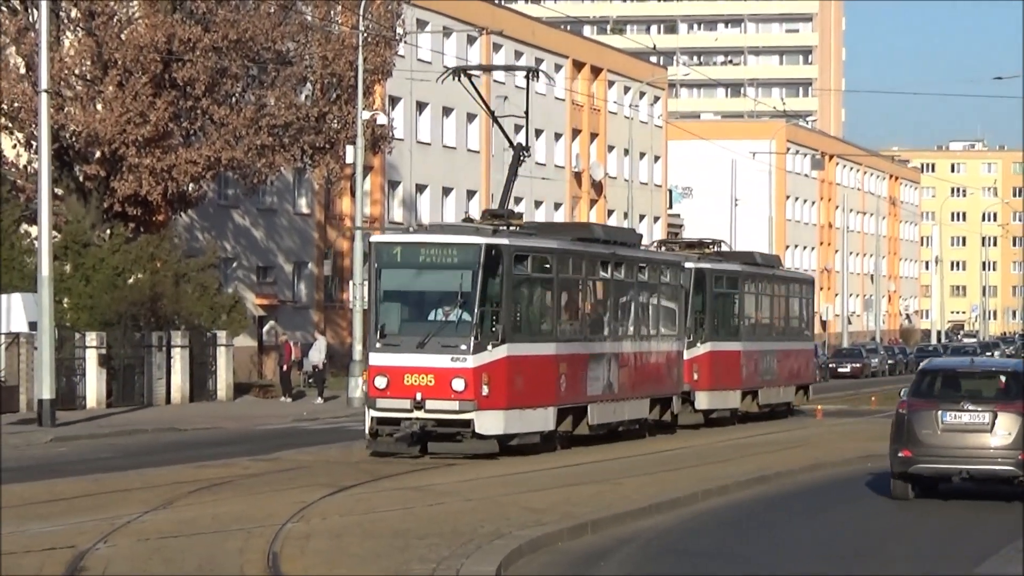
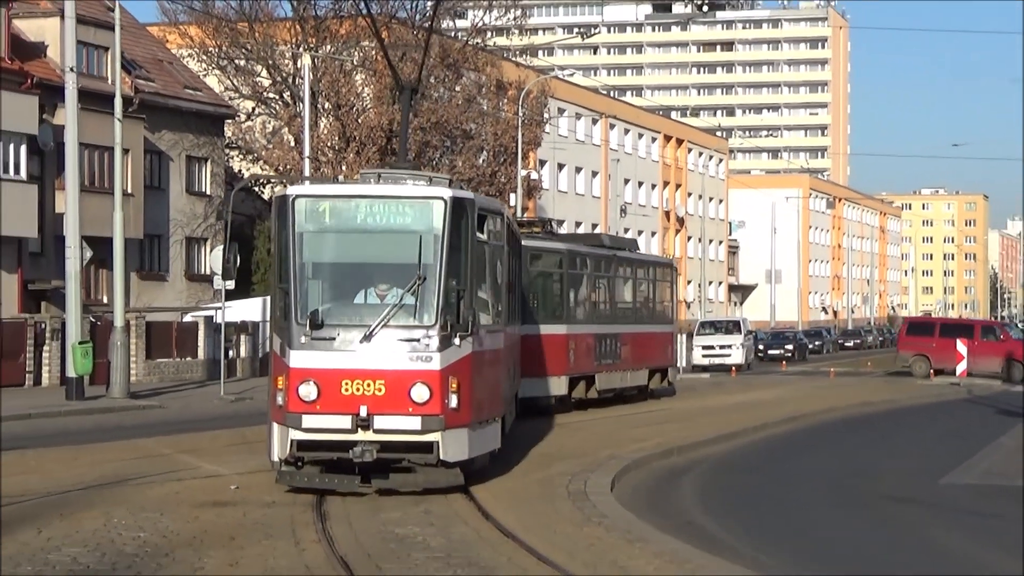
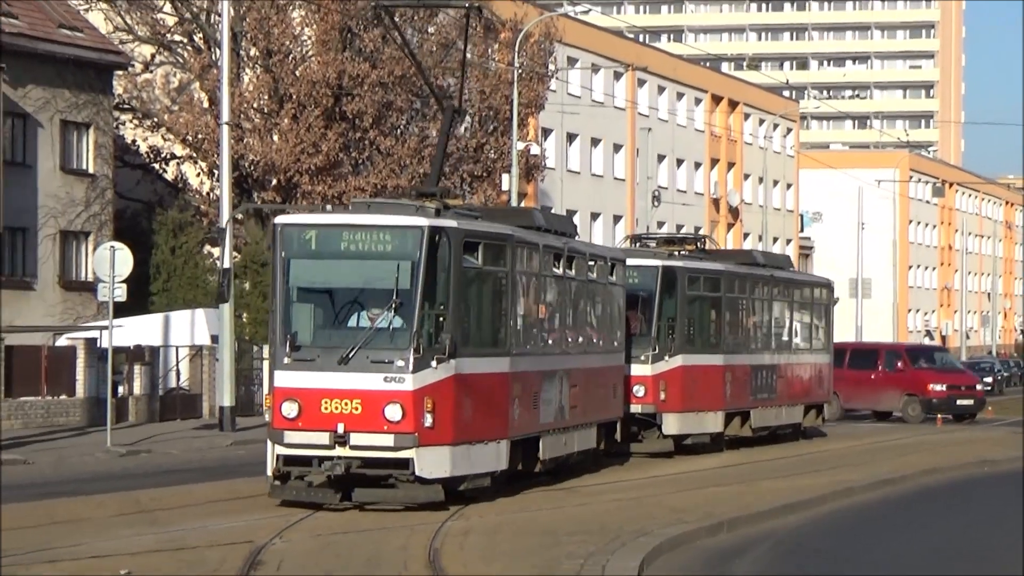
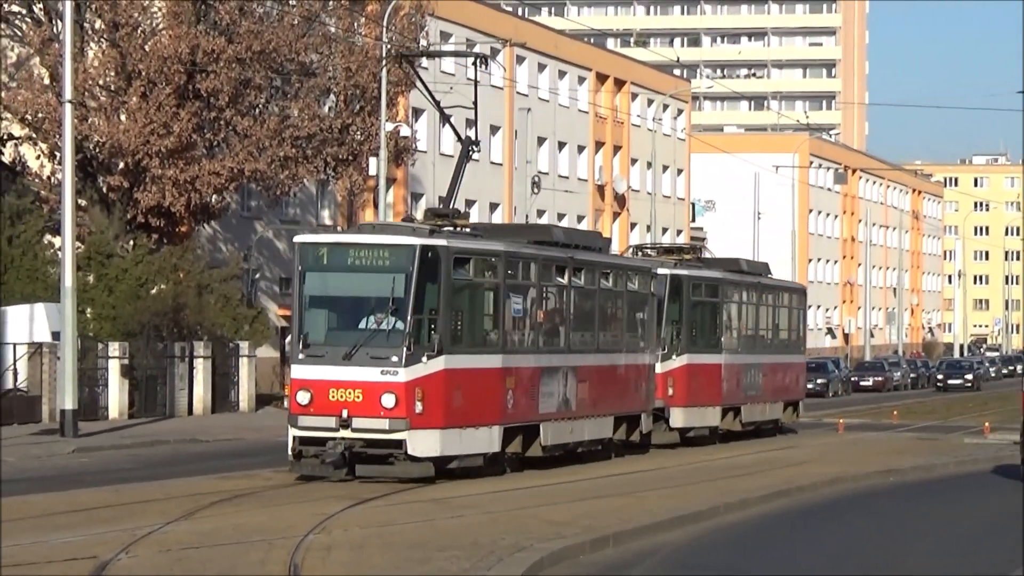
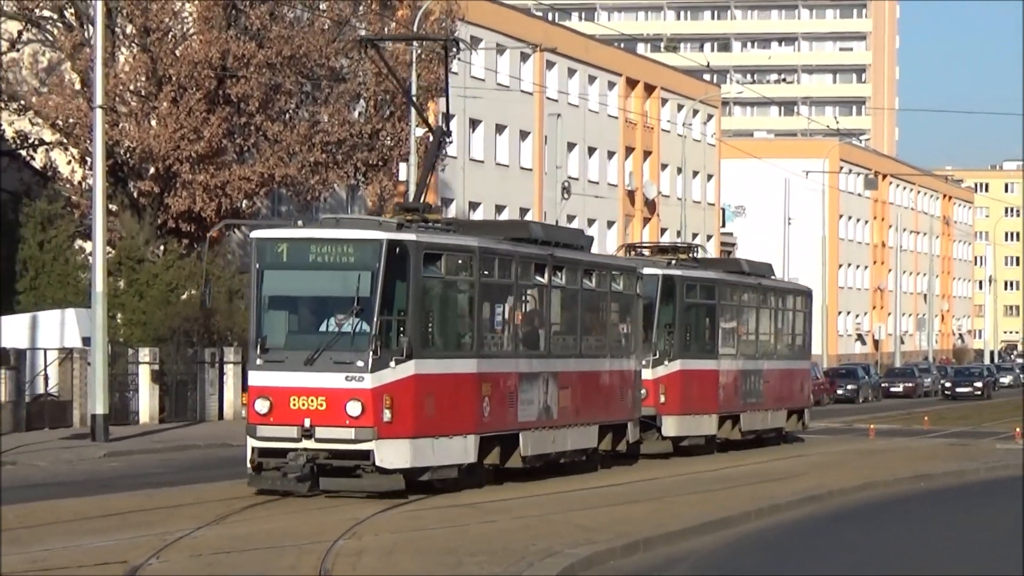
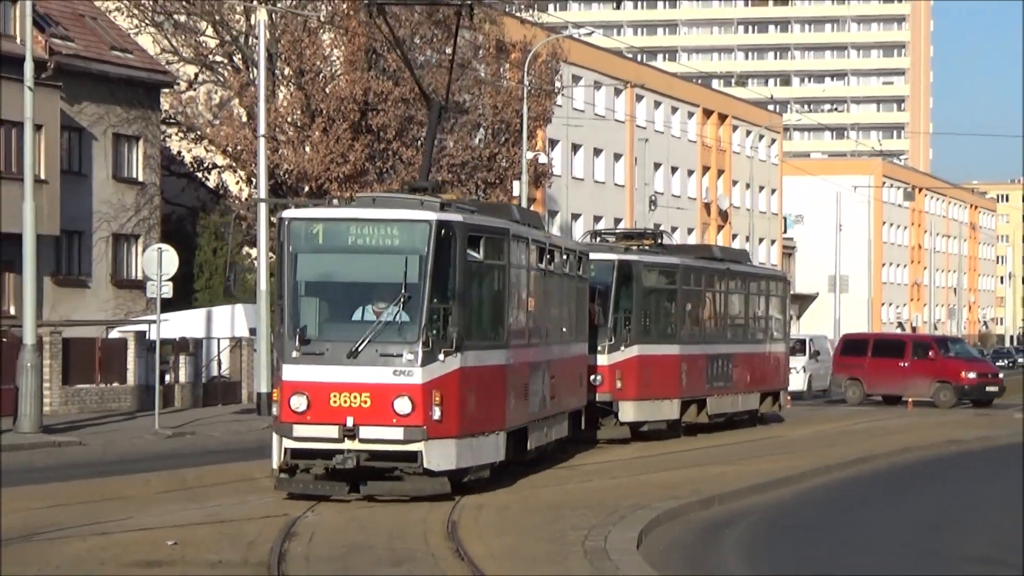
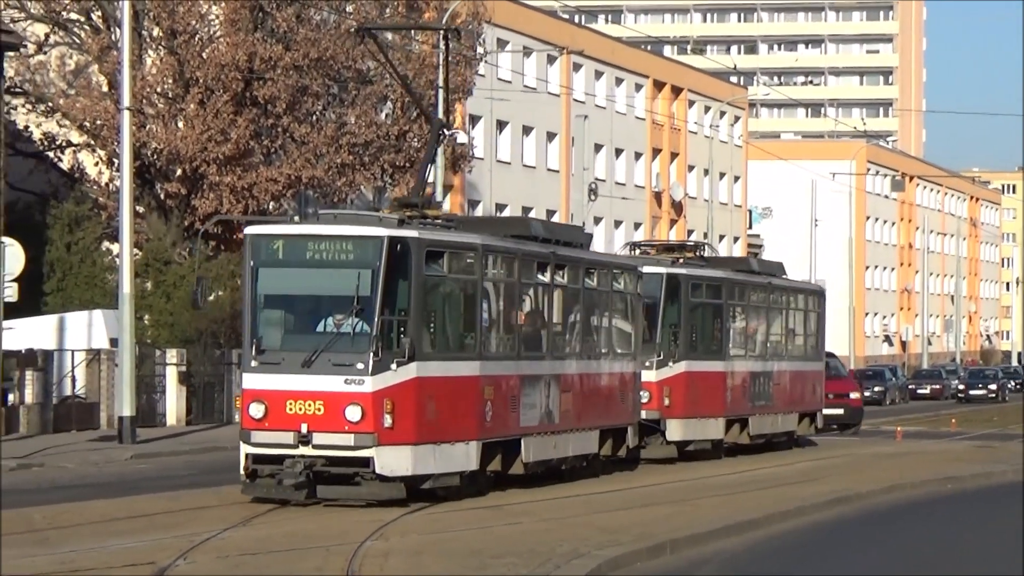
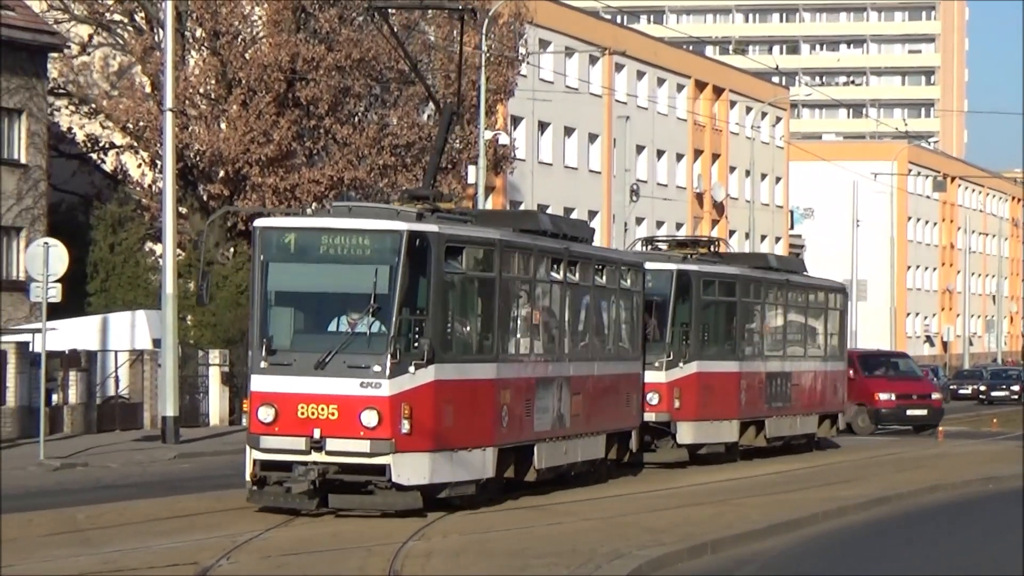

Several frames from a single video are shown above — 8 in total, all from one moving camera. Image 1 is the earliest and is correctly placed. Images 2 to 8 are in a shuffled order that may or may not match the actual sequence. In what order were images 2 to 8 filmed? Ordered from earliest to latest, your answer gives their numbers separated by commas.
4, 5, 7, 8, 3, 6, 2
